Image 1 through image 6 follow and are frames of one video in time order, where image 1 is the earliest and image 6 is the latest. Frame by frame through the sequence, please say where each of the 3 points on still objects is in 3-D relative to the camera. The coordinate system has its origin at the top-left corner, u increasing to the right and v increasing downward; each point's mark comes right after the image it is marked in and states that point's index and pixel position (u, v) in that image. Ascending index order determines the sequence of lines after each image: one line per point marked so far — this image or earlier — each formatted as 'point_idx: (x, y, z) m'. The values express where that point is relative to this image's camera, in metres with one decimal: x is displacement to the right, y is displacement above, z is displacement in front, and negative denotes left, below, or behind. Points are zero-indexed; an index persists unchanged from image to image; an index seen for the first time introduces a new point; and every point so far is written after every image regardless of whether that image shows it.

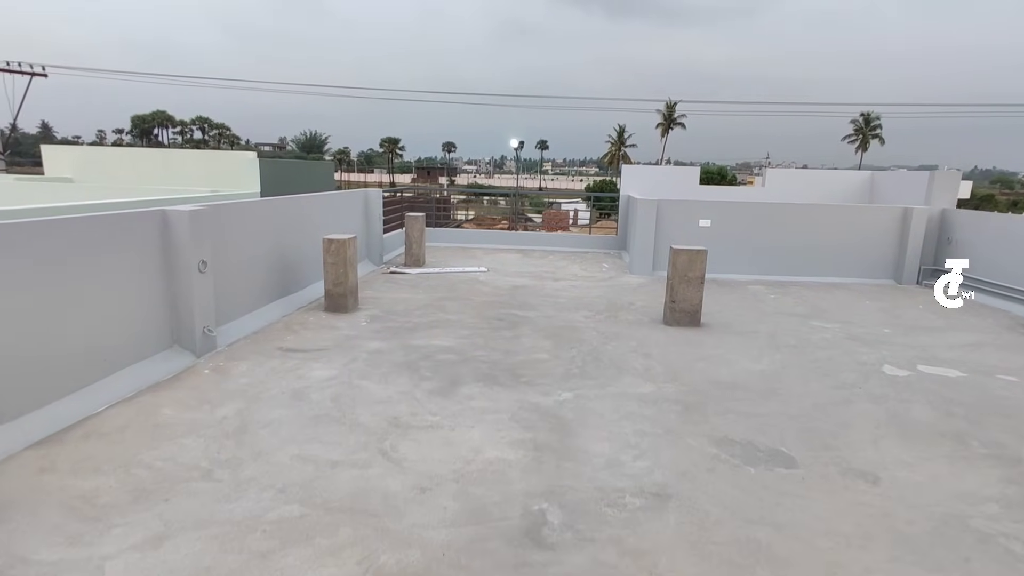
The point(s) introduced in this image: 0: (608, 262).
0: (+1.4, +0.4, +8.4) m
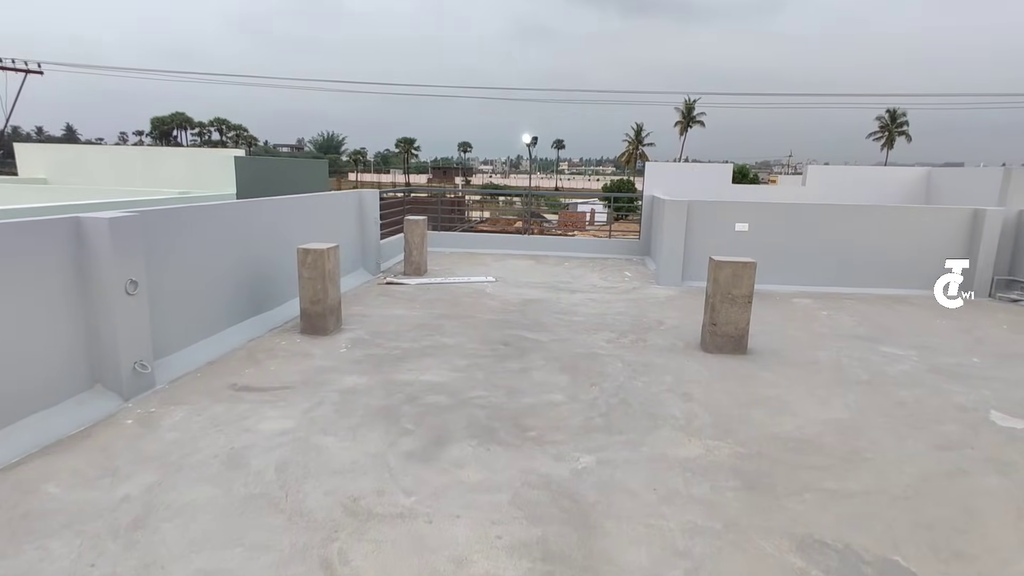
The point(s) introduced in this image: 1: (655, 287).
0: (+1.5, +0.2, +7.5) m
1: (+1.6, 0.0, +6.6) m
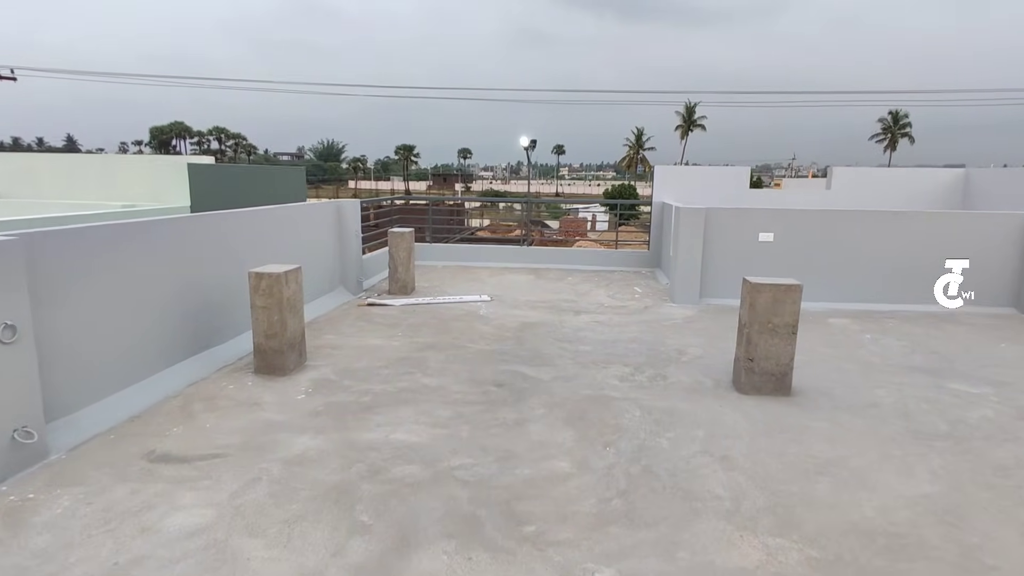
0: (+1.5, 0.0, +6.8) m
1: (+1.5, -0.2, +5.8) m
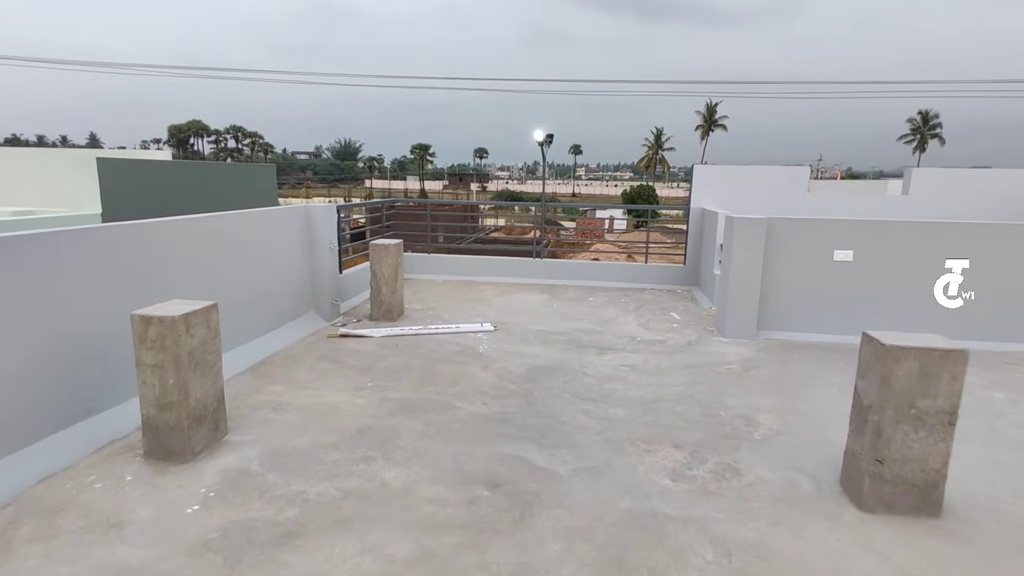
0: (+1.6, -0.2, +5.6) m
1: (+1.6, -0.4, +4.6) m
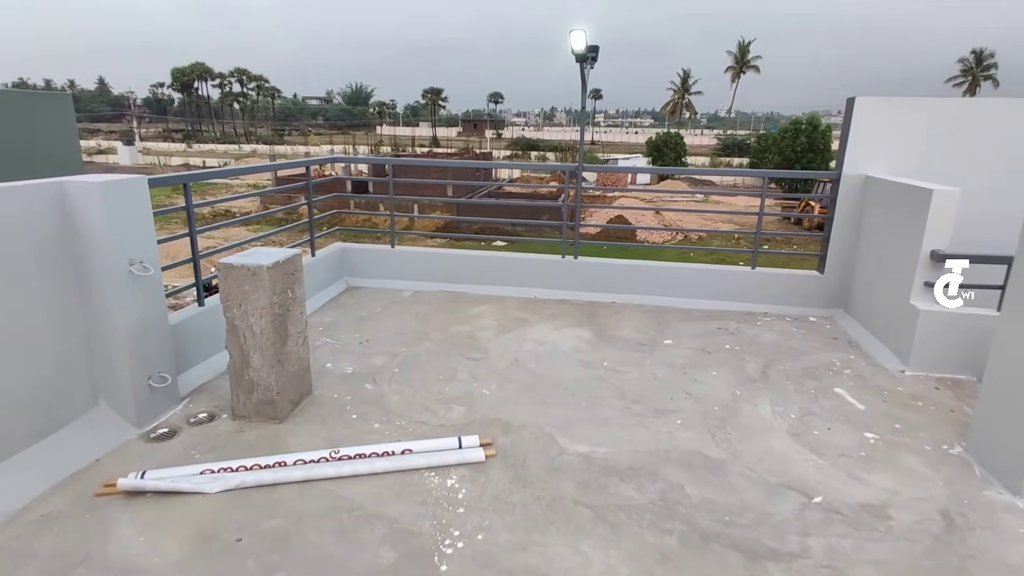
0: (+1.7, -0.5, +2.9) m
1: (+1.6, -0.8, +1.9) m
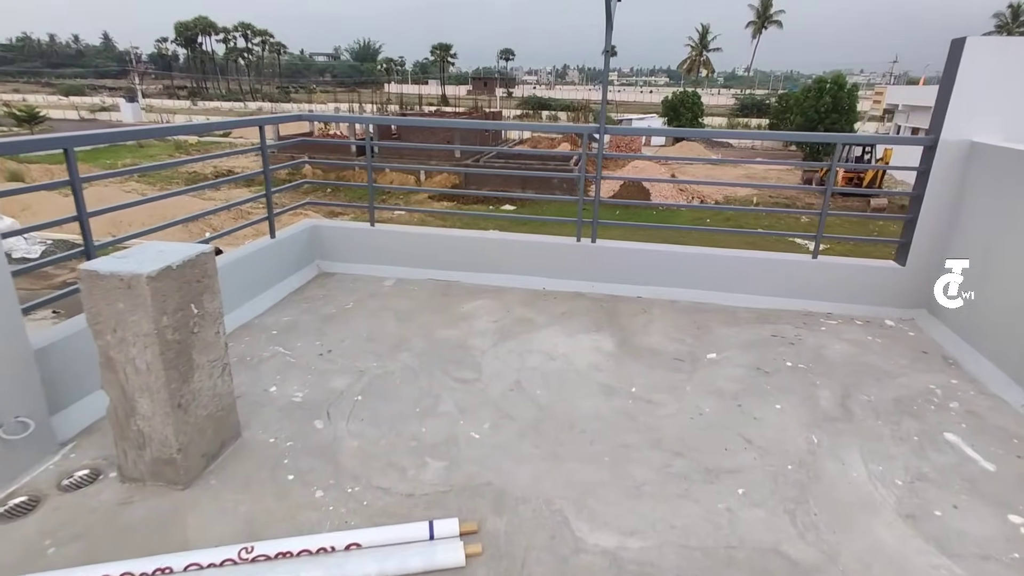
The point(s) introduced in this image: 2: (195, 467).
0: (+1.7, -0.5, +2.1) m
1: (+1.6, -0.9, +1.2) m
2: (-1.0, -0.5, +1.9) m
